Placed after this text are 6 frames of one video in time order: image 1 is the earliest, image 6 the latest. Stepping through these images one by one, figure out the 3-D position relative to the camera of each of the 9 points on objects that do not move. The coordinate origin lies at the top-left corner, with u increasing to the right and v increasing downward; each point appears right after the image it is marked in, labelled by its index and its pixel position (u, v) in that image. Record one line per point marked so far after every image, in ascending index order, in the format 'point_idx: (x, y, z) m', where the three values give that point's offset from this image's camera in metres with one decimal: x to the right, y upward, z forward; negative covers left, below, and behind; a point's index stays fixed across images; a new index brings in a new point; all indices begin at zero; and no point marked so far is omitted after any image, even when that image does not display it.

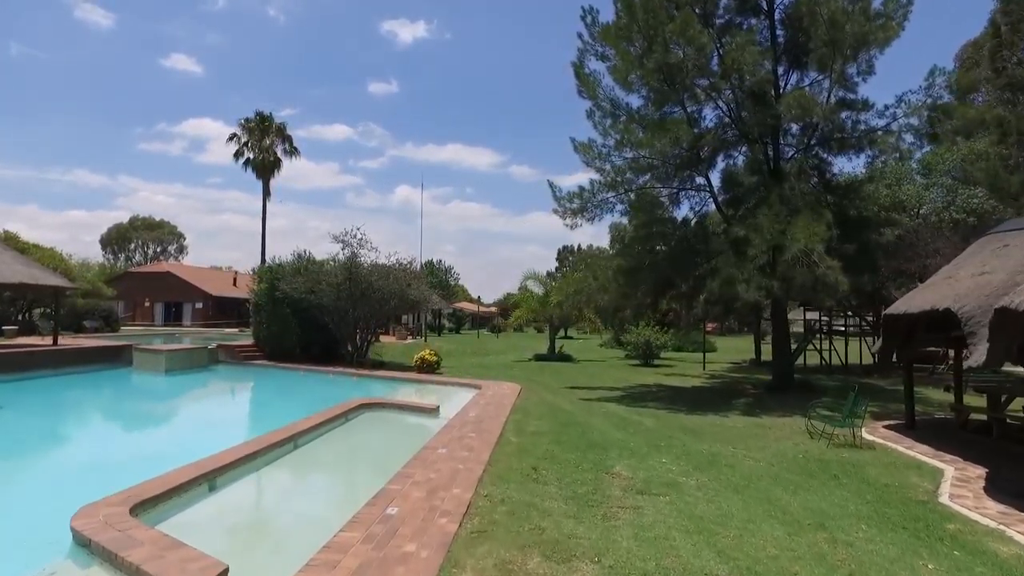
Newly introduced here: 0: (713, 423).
0: (+3.6, -2.4, +12.4) m
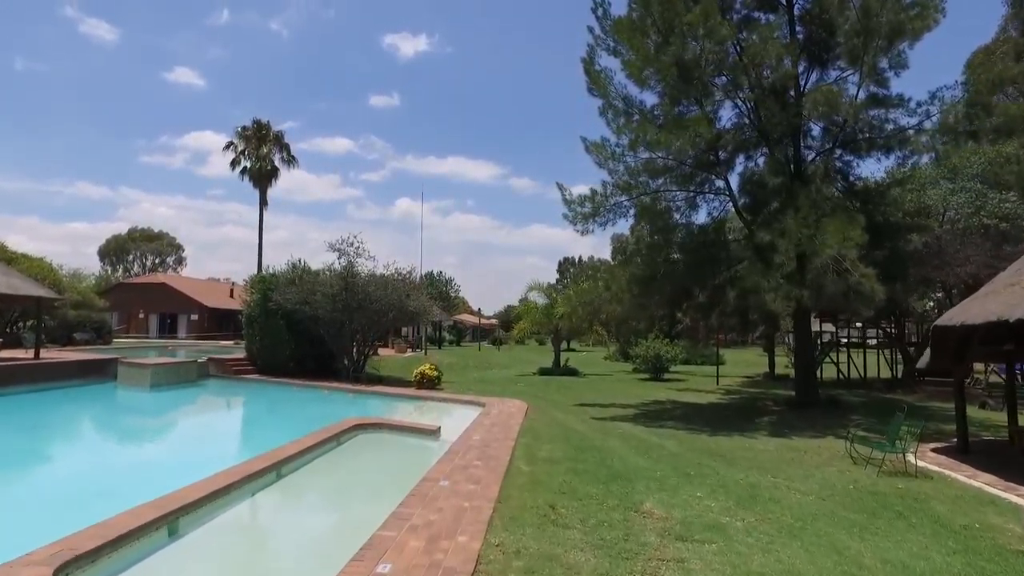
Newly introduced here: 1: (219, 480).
0: (+3.7, -2.5, +11.3) m
1: (-3.3, -2.2, +7.8) m
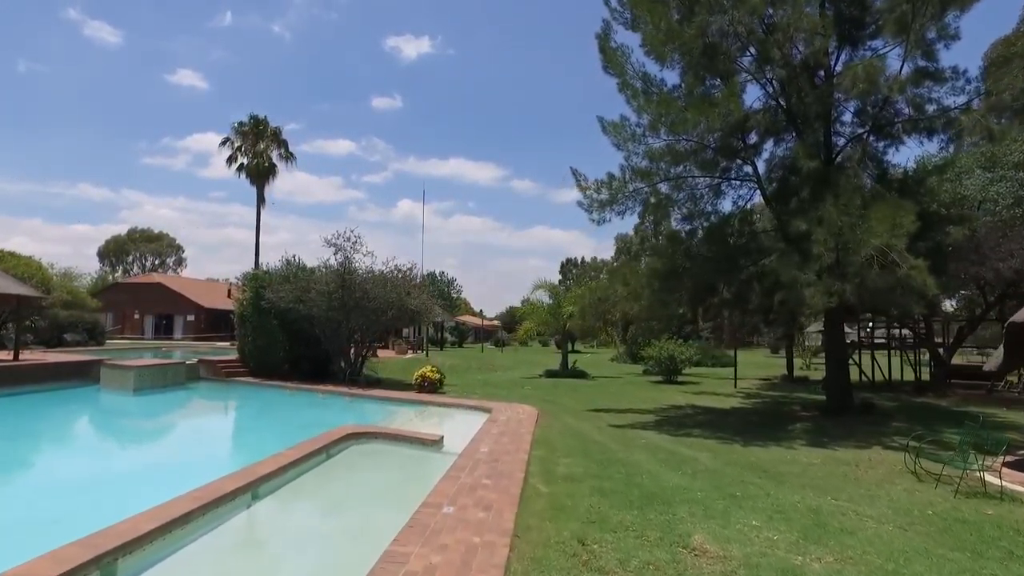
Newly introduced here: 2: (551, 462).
0: (+3.9, -2.4, +10.0) m
1: (-3.1, -2.1, +6.6) m
2: (+0.5, -2.2, +8.7) m
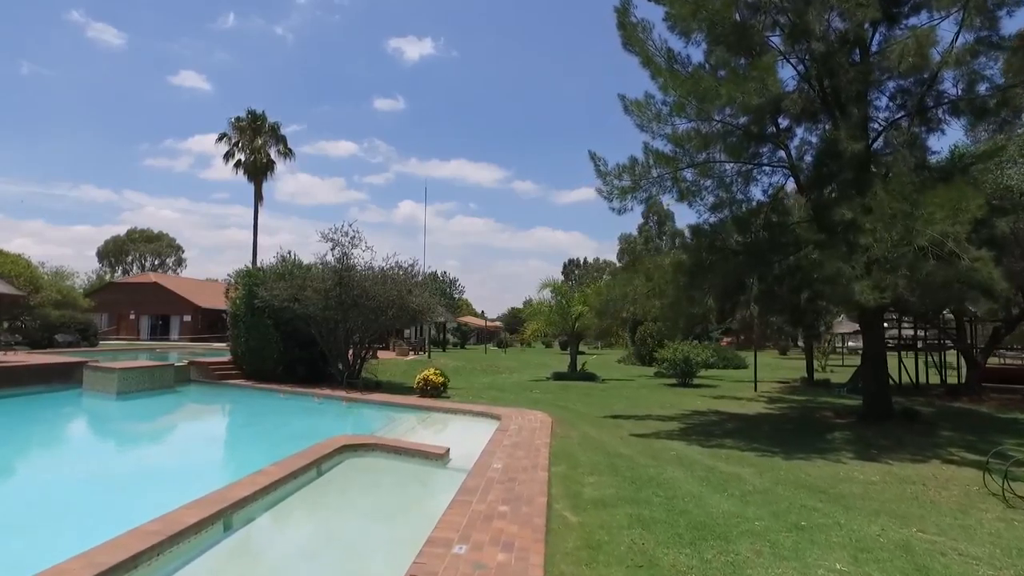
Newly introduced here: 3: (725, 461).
0: (+4.1, -2.3, +8.8) m
1: (-3.0, -2.0, +5.4) m
2: (+0.7, -2.1, +7.5) m
3: (+2.9, -2.3, +9.5) m
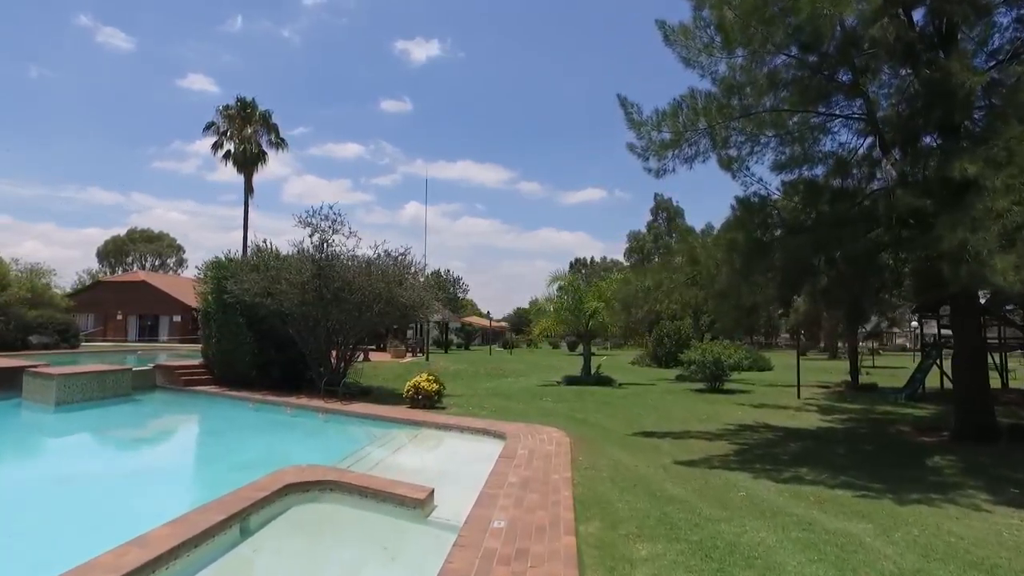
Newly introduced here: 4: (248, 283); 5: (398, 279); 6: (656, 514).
0: (+4.2, -2.1, +6.1) m
1: (-2.9, -1.8, +2.7) m
2: (+0.8, -1.9, +4.7) m
3: (+3.0, -2.1, +6.7) m
4: (-6.6, +0.1, +17.5) m
5: (-2.8, +0.2, +17.6) m
6: (+1.3, -2.0, +6.3) m
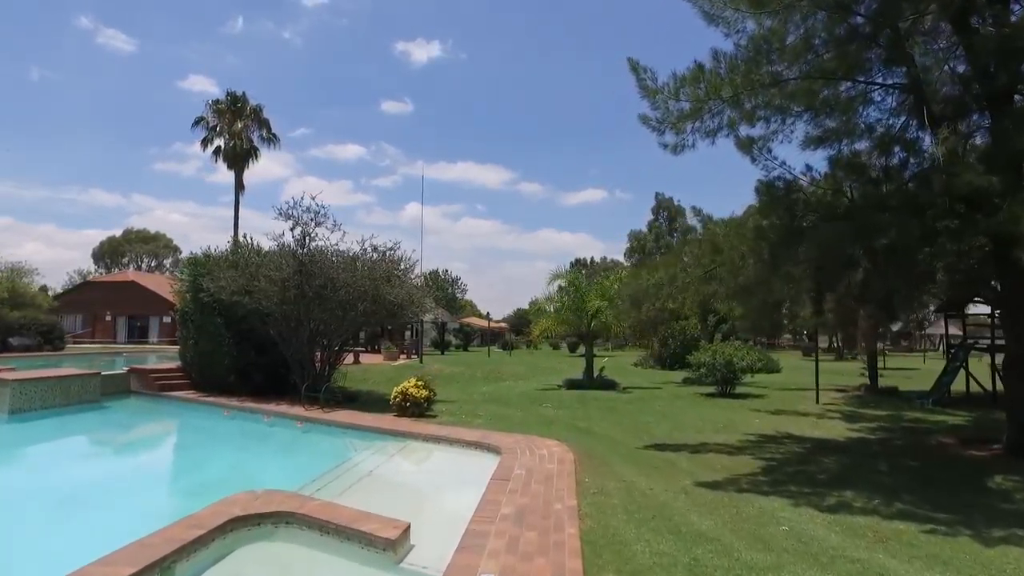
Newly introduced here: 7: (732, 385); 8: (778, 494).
0: (+4.1, -2.0, +4.8) m
1: (-3.0, -1.7, +1.4) m
2: (+0.7, -1.8, +3.5) m
3: (+2.9, -2.0, +5.4) m
4: (-6.7, +0.2, +16.3) m
5: (-2.9, +0.3, +16.3) m
6: (+1.2, -1.9, +5.0) m
7: (+6.3, -2.8, +19.8) m
8: (+2.8, -2.2, +7.4) m
